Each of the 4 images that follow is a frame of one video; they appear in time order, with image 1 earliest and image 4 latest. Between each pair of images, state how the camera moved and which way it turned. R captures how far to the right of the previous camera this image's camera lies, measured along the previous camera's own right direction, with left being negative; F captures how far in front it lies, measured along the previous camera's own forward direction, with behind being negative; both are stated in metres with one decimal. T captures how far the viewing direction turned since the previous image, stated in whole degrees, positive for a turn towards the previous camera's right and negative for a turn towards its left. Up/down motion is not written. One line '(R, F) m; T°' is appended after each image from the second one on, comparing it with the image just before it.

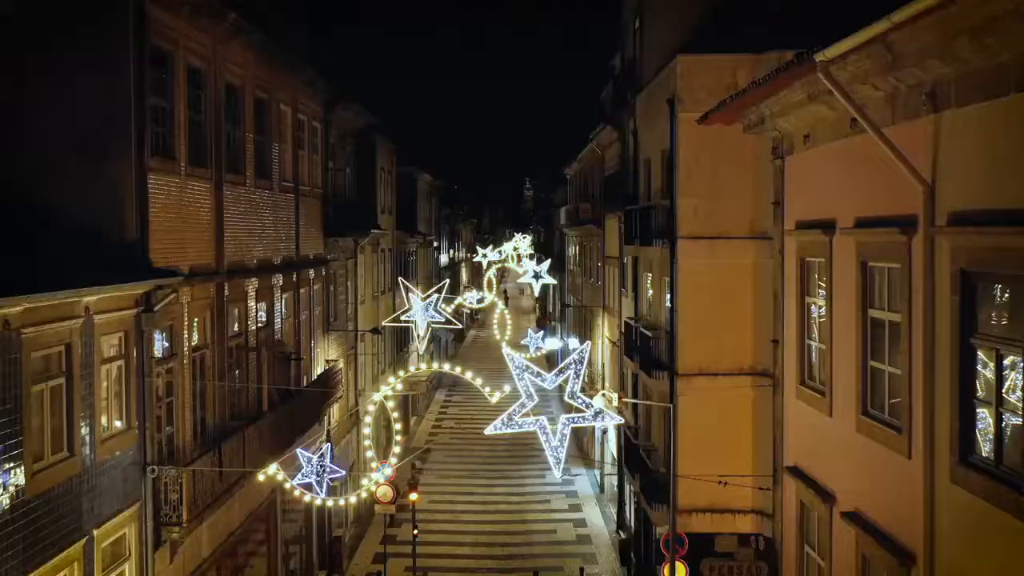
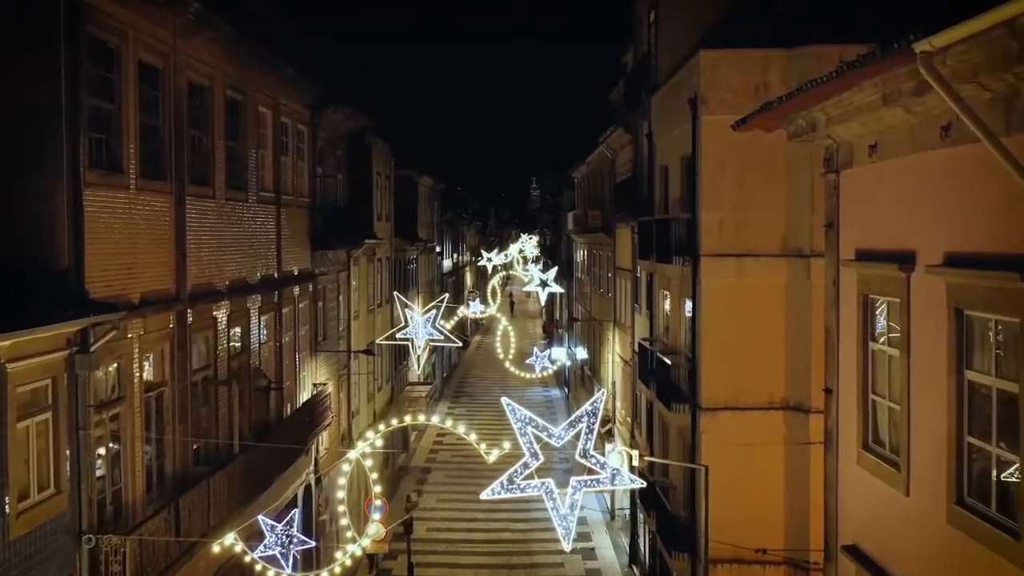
(0.0, +1.9) m; 0°
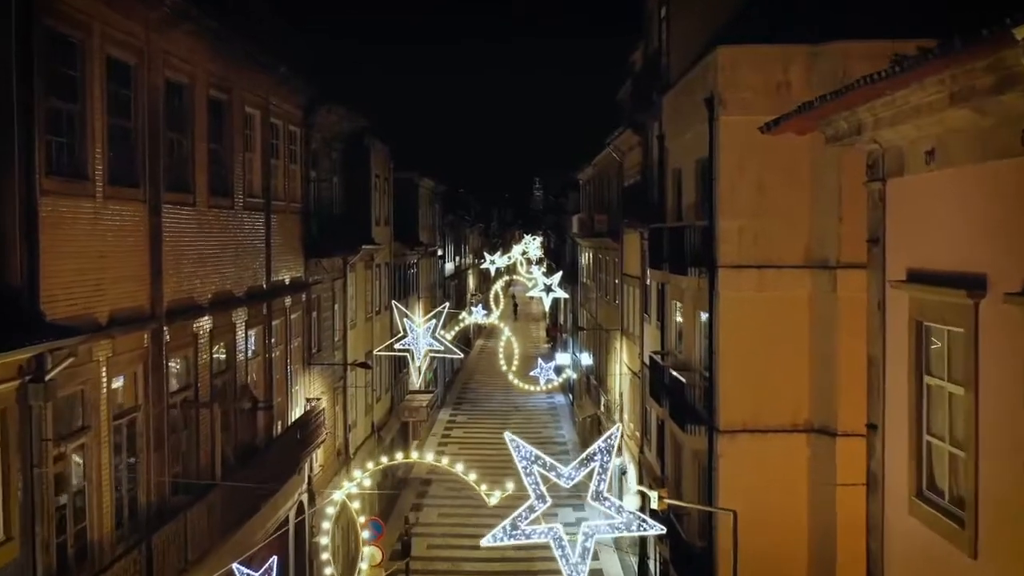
(0.0, +1.1) m; 0°
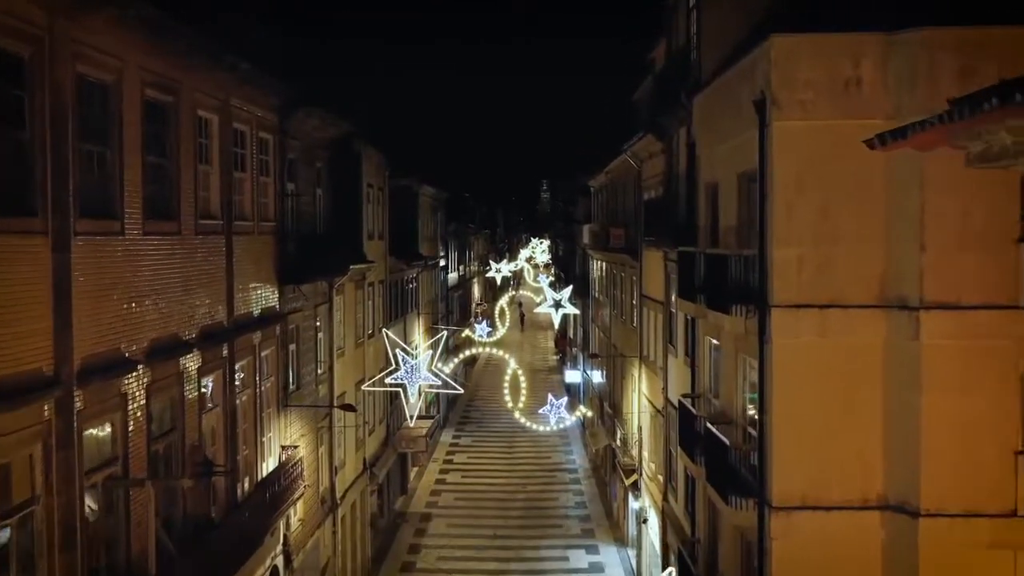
(0.0, +2.7) m; 0°
